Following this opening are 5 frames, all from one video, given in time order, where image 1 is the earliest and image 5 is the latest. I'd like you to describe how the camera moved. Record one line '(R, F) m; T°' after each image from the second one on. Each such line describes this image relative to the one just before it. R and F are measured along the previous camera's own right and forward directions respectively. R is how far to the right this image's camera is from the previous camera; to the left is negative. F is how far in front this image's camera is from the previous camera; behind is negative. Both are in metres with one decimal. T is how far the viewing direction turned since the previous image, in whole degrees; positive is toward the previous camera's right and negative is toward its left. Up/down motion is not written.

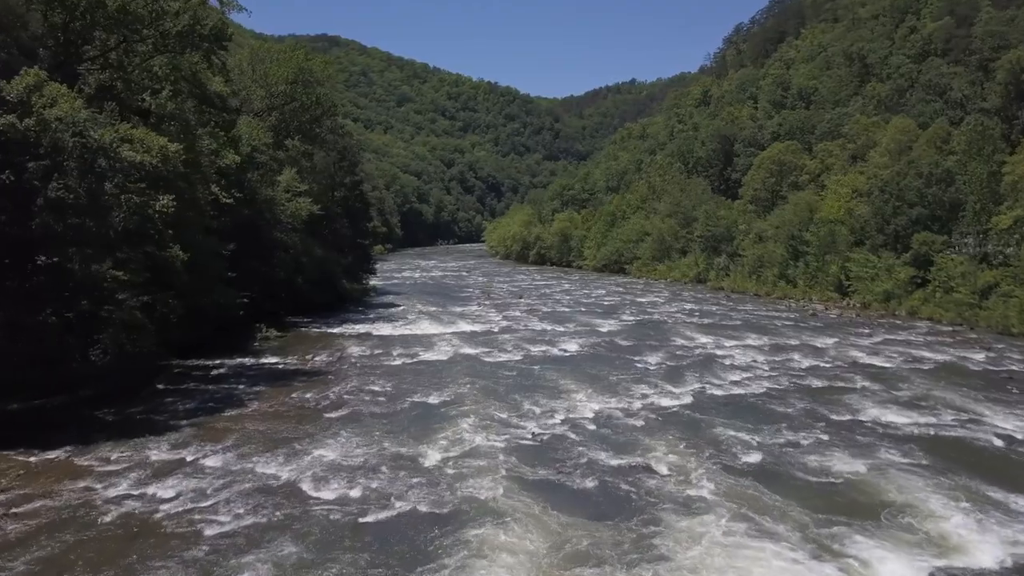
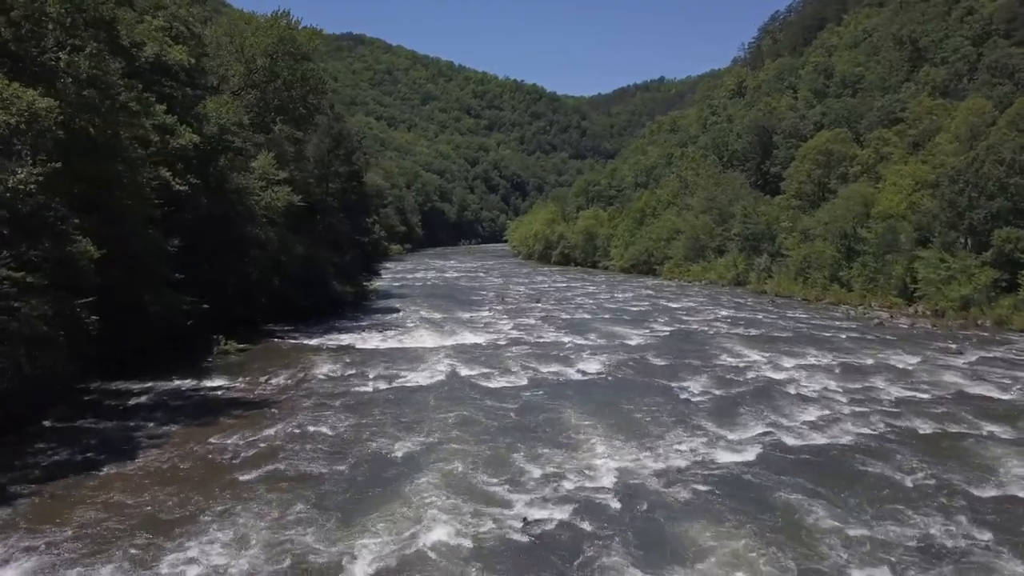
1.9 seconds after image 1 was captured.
(+0.6, +5.0) m; -2°
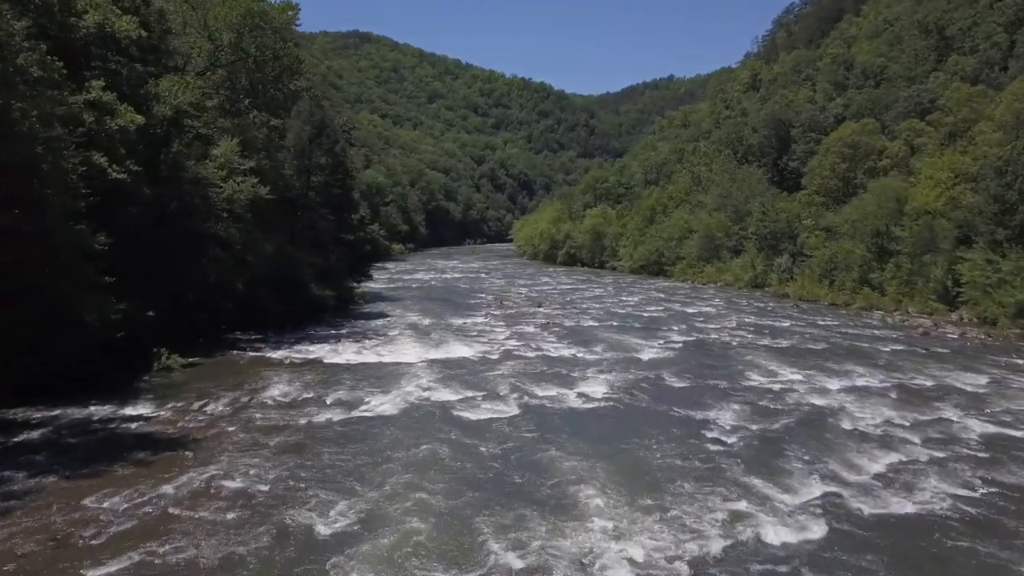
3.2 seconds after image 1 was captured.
(+0.4, +3.5) m; -1°
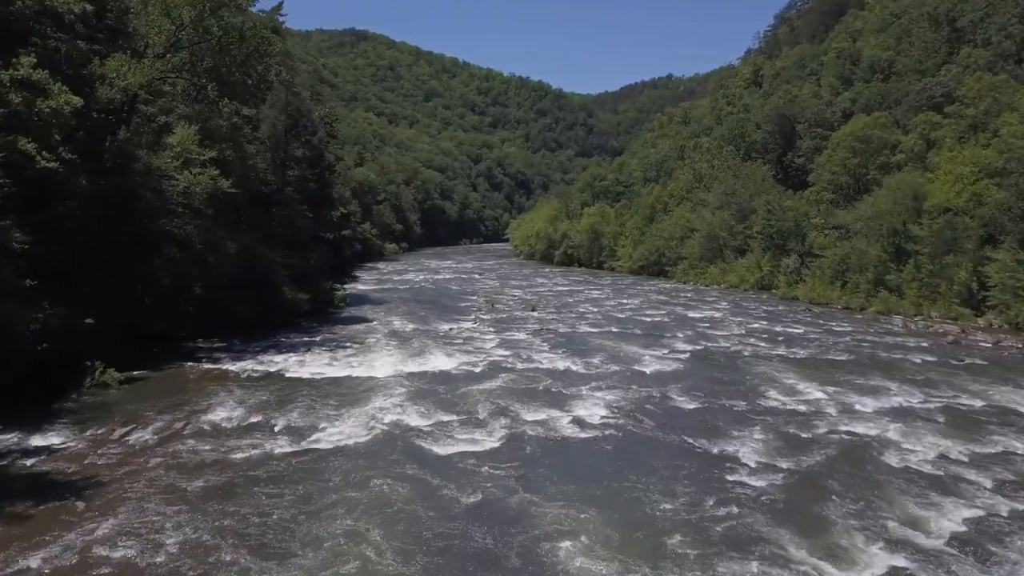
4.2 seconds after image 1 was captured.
(+0.3, +2.5) m; 0°
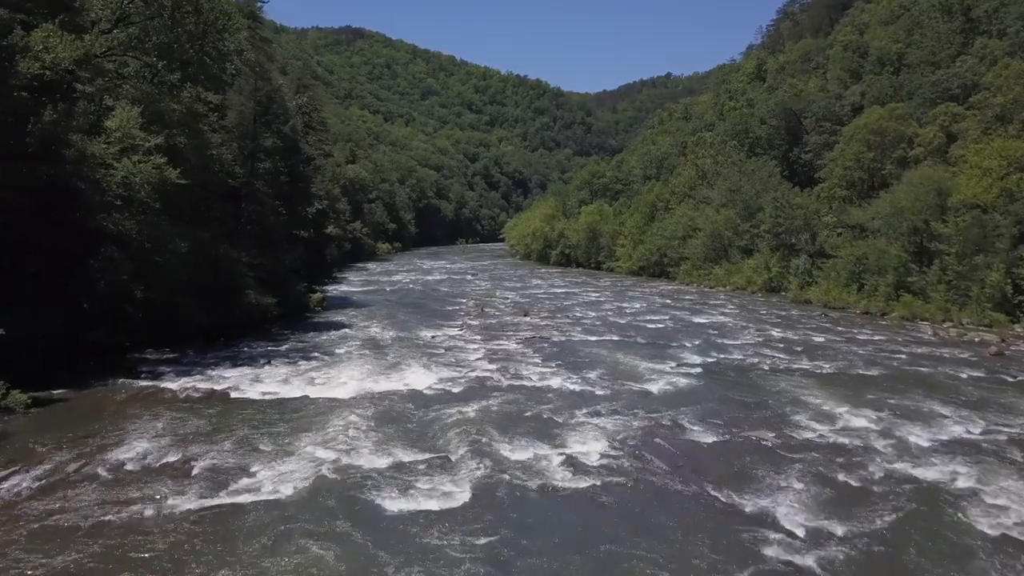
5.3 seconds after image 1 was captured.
(+0.3, +2.8) m; 0°
